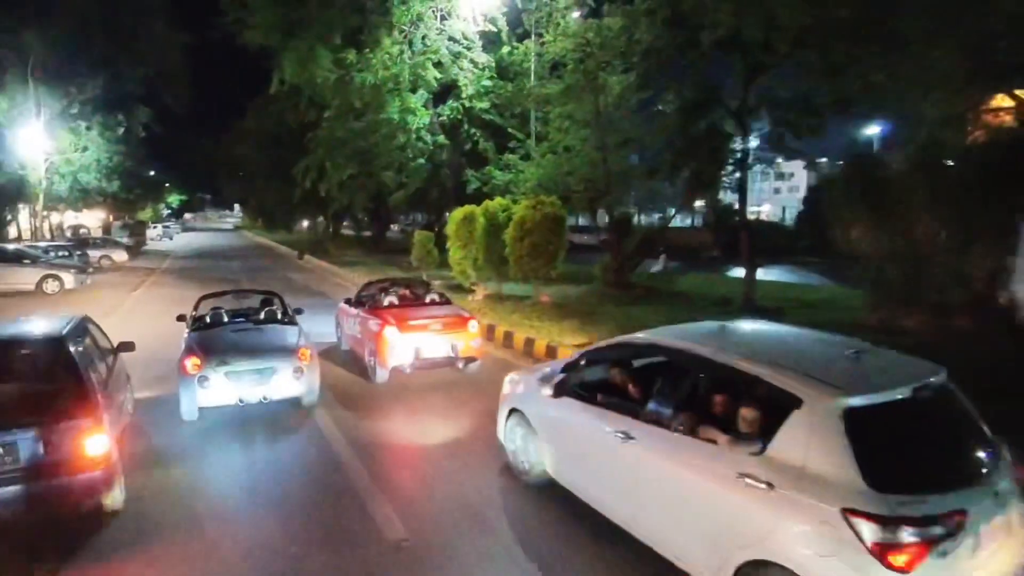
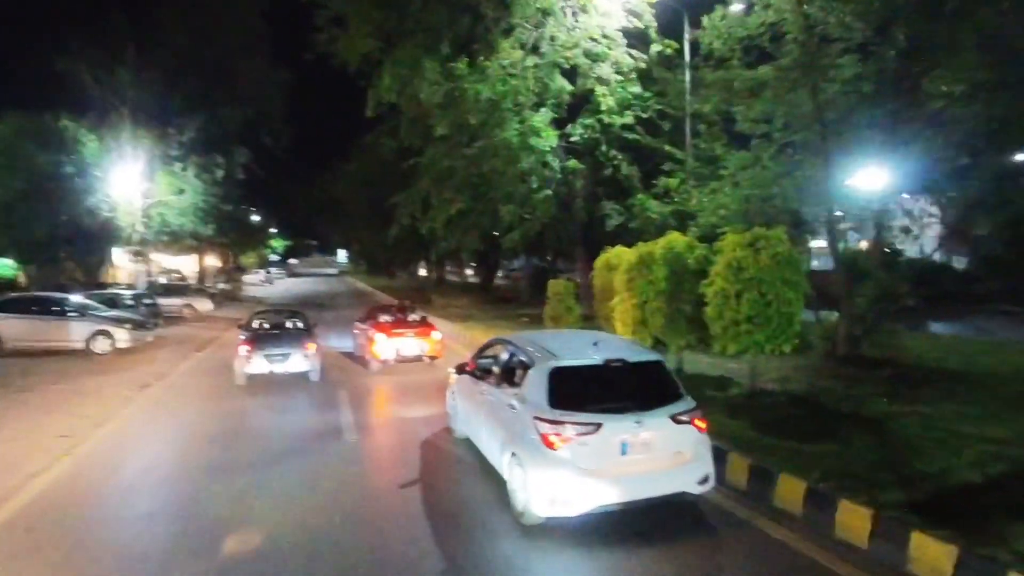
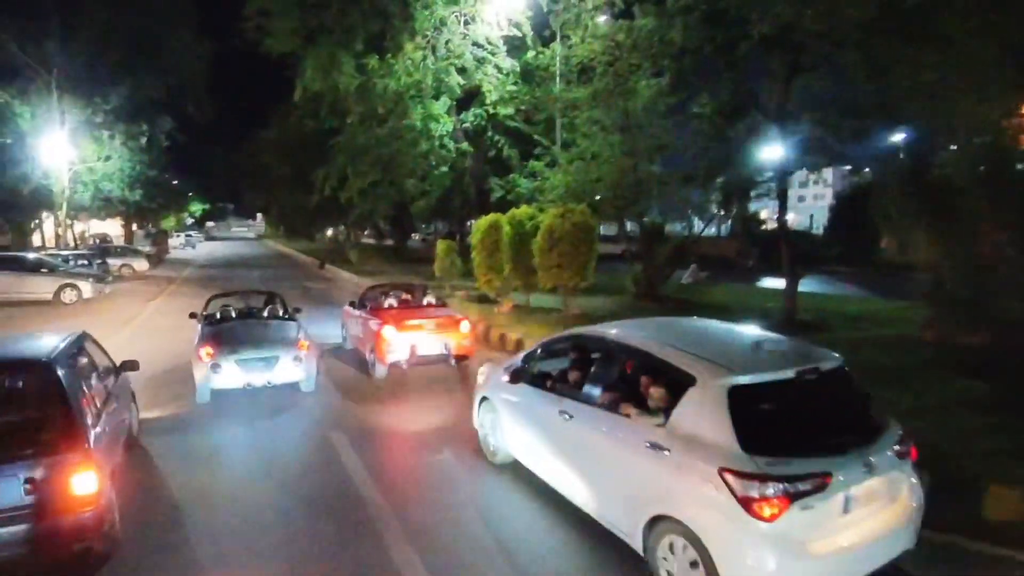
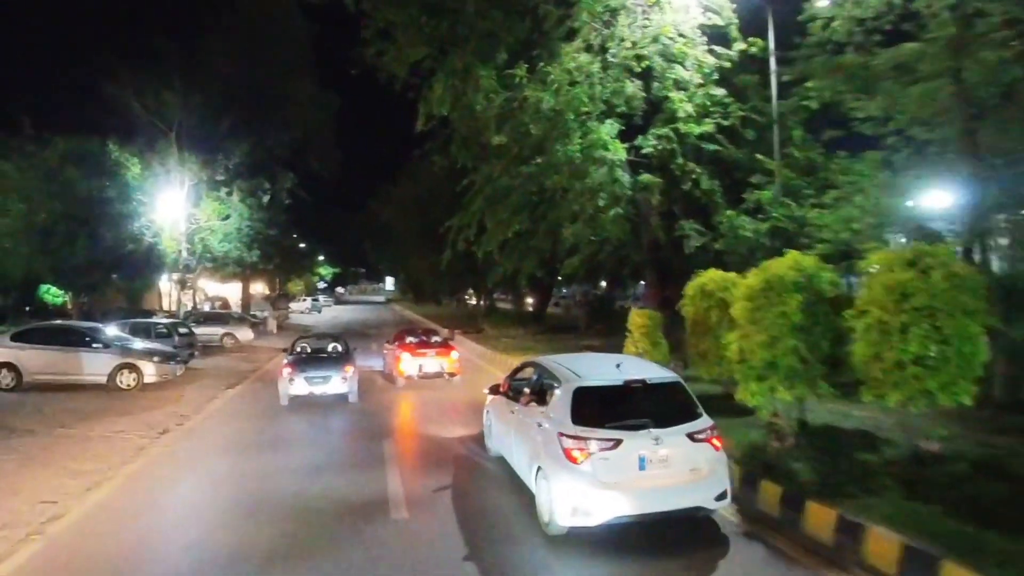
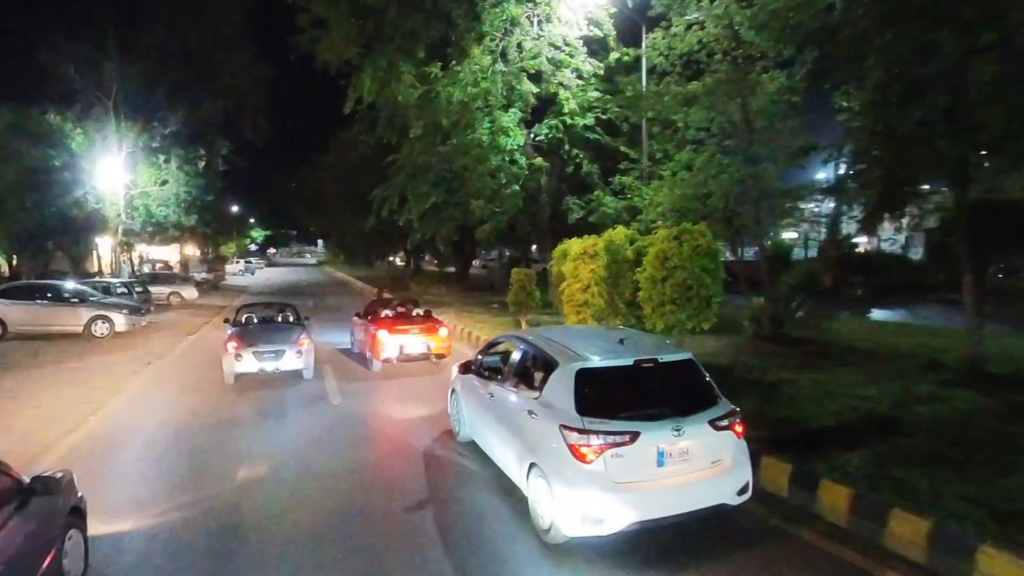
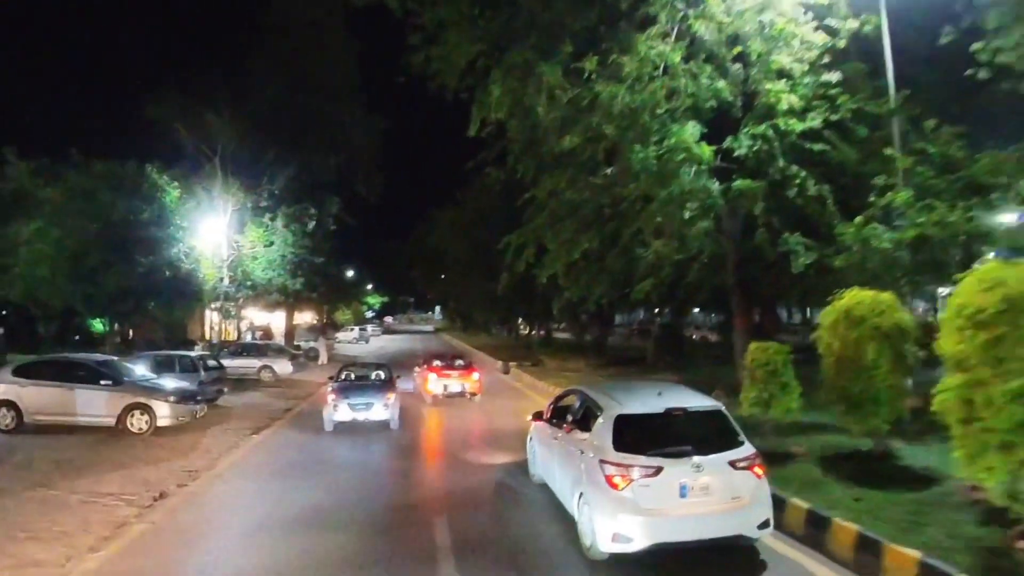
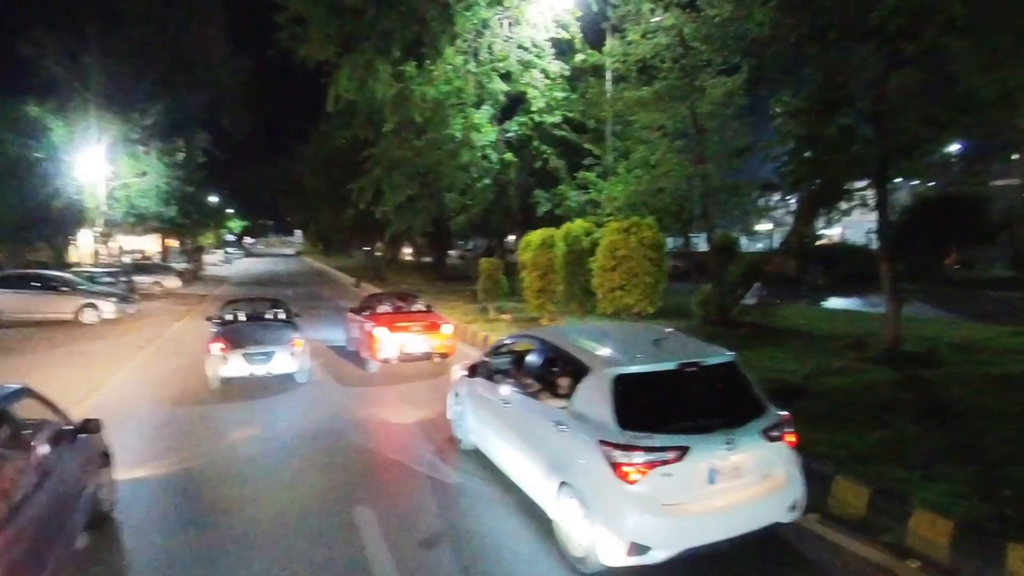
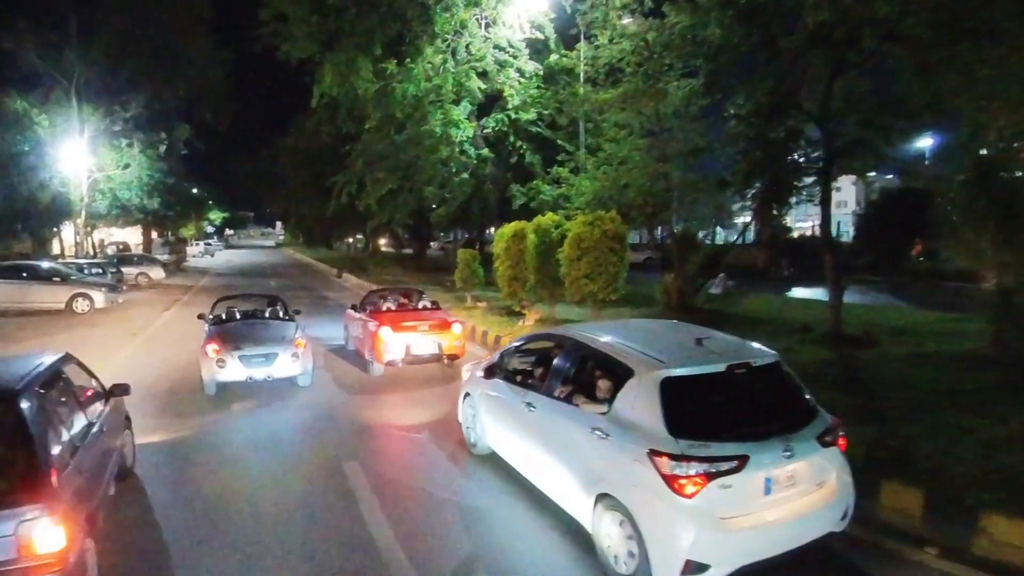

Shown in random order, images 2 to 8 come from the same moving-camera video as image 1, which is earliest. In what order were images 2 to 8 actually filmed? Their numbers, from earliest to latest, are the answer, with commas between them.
3, 8, 7, 5, 2, 4, 6
